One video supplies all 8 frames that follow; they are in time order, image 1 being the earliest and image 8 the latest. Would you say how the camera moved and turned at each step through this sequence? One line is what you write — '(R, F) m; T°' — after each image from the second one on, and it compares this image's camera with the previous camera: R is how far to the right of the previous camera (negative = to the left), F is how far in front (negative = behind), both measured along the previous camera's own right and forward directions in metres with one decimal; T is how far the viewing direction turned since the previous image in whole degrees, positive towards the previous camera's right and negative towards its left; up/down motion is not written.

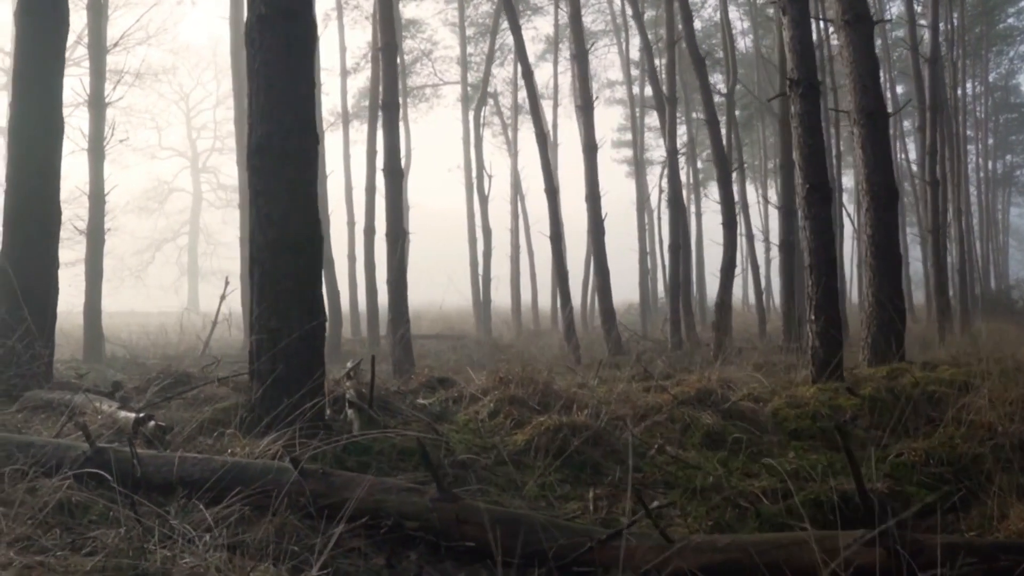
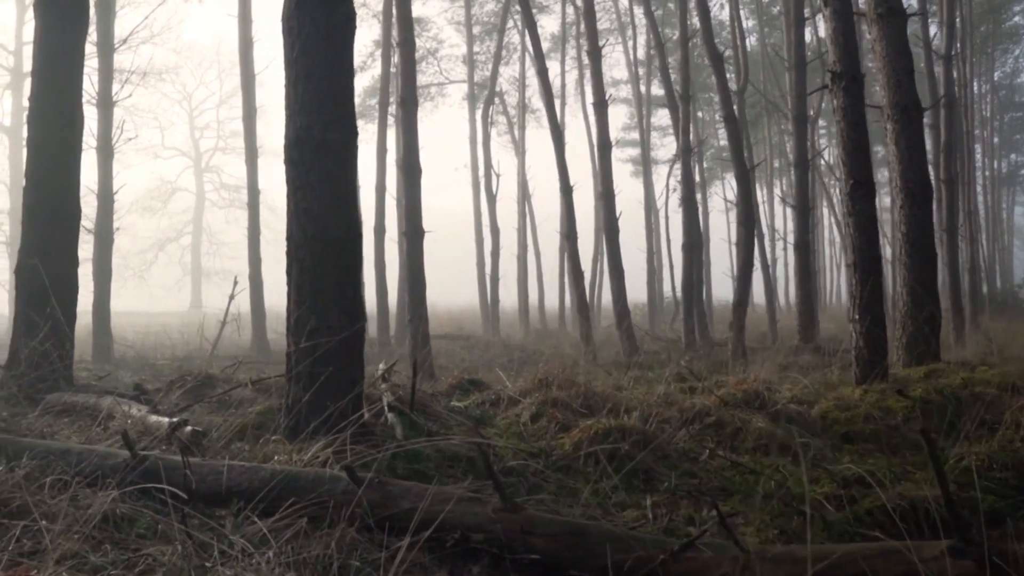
(-0.3, +0.2) m; 0°
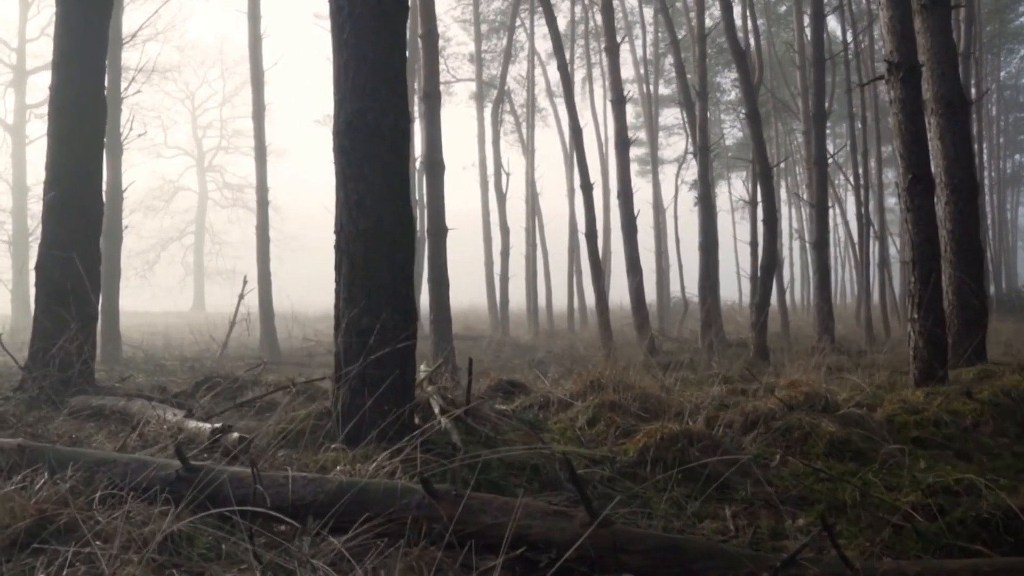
(-0.4, +0.3) m; 0°
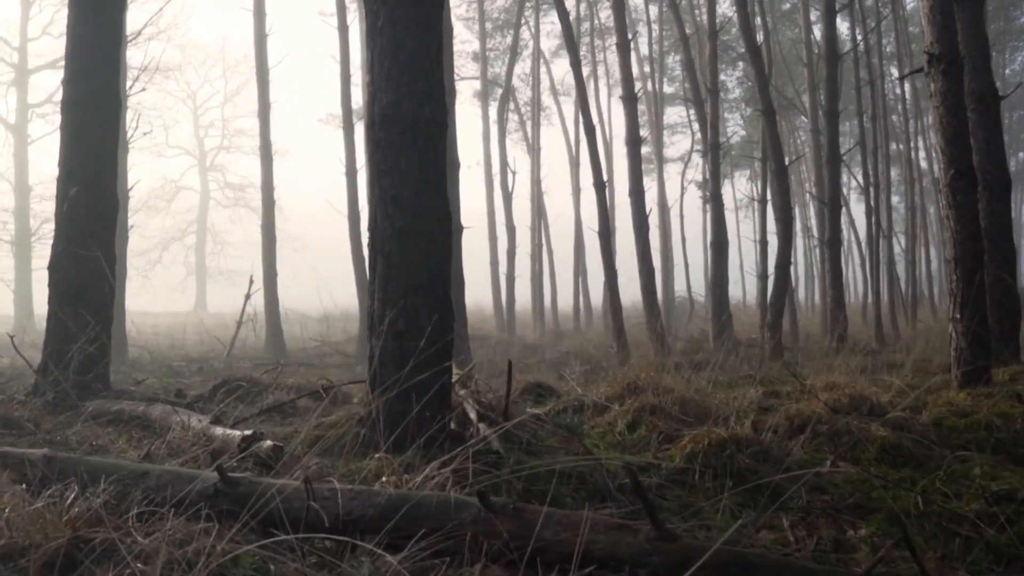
(-0.2, +0.2) m; 0°
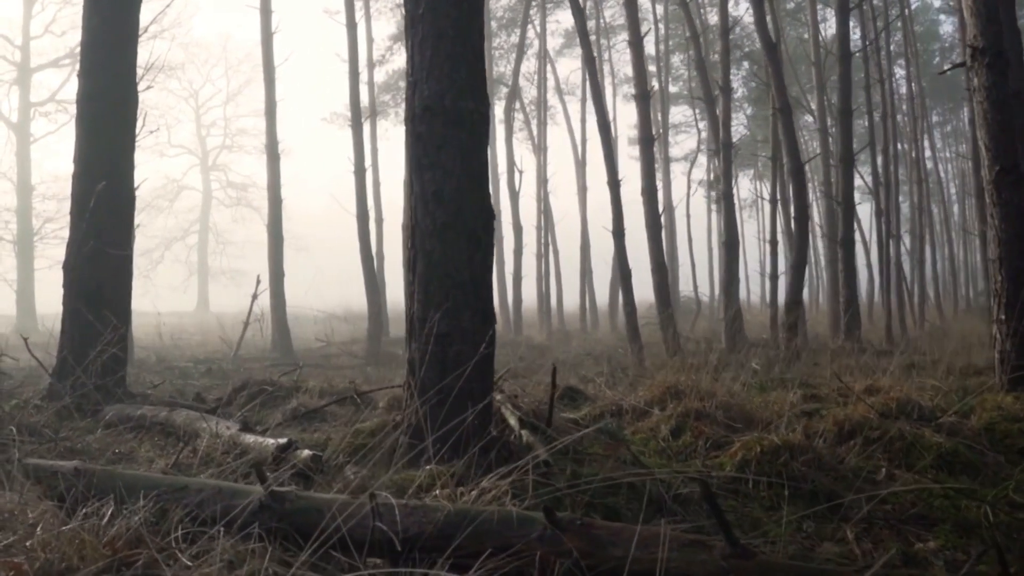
(-0.3, +0.2) m; 0°
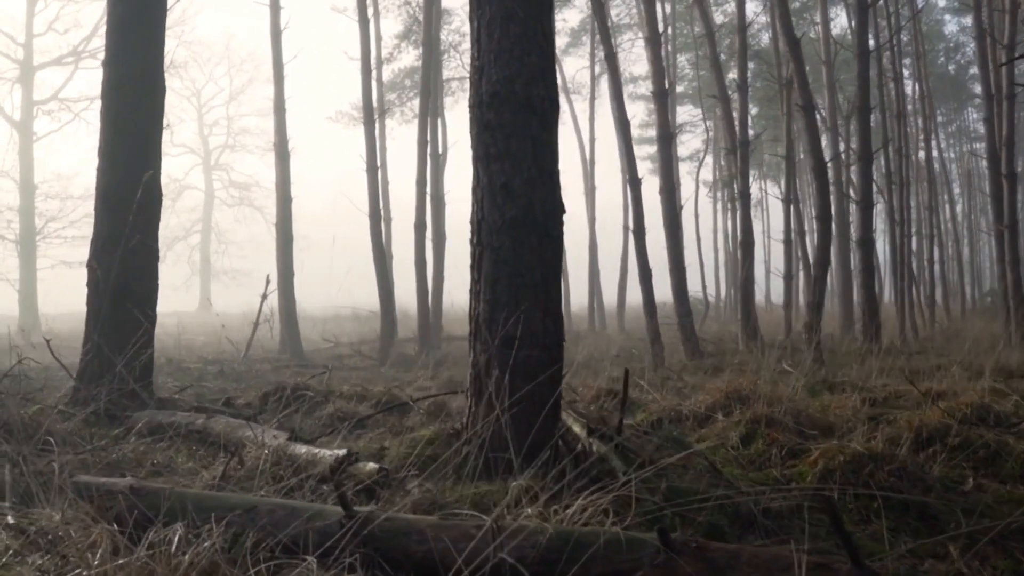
(-0.4, +0.3) m; 0°
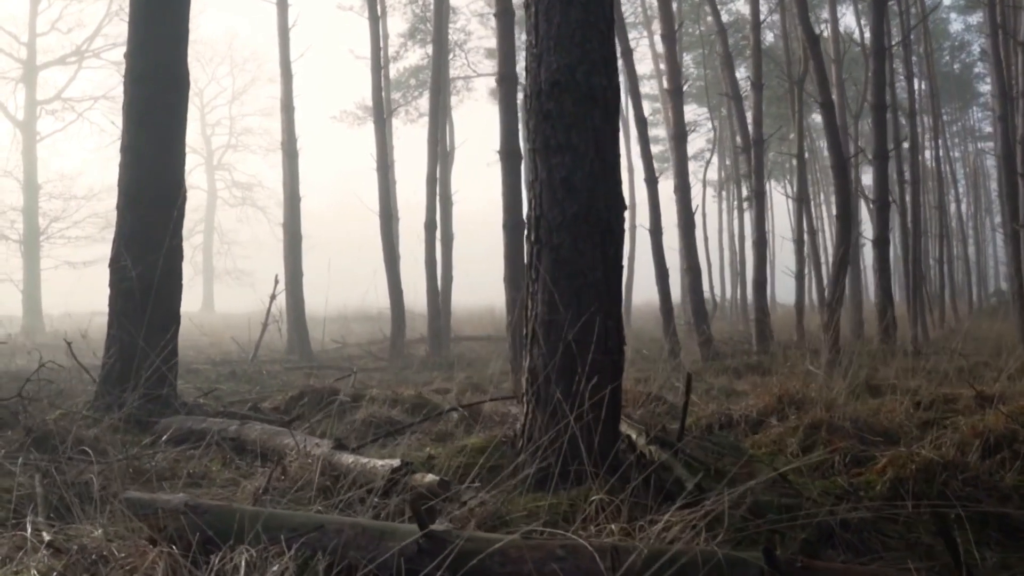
(-0.3, +0.2) m; 0°
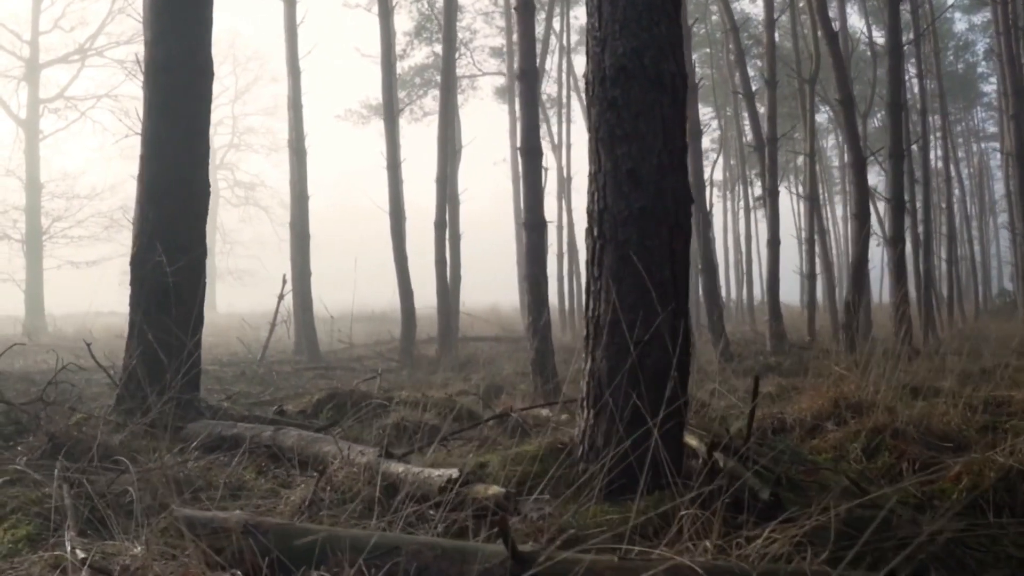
(-0.3, +0.2) m; 0°
